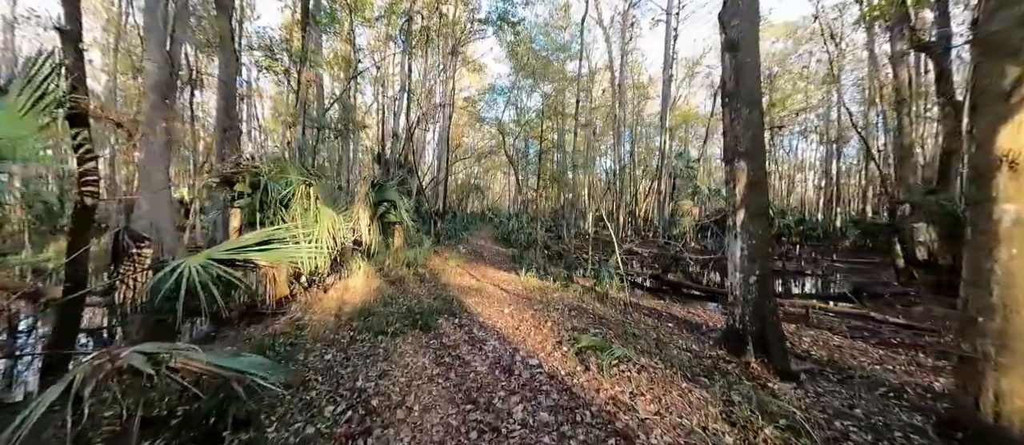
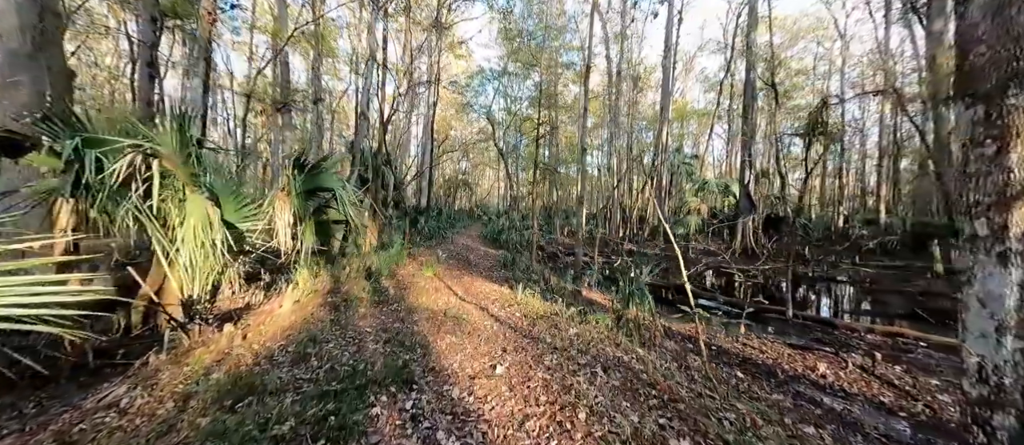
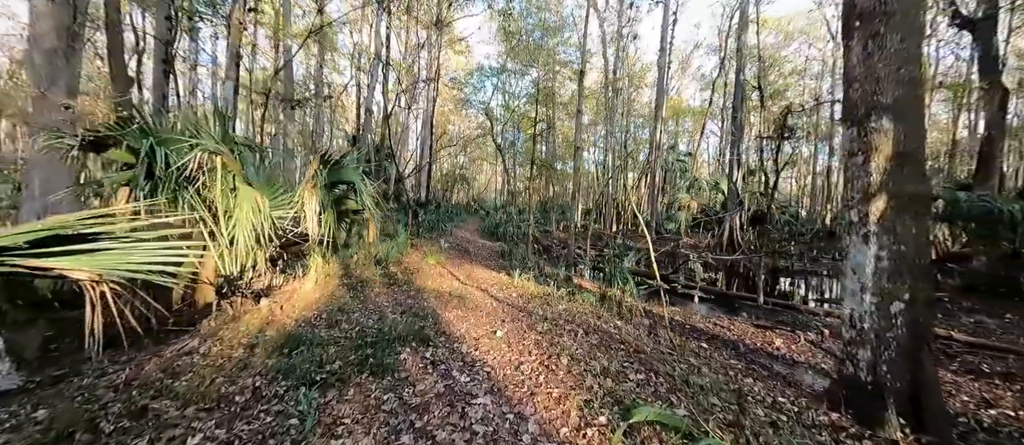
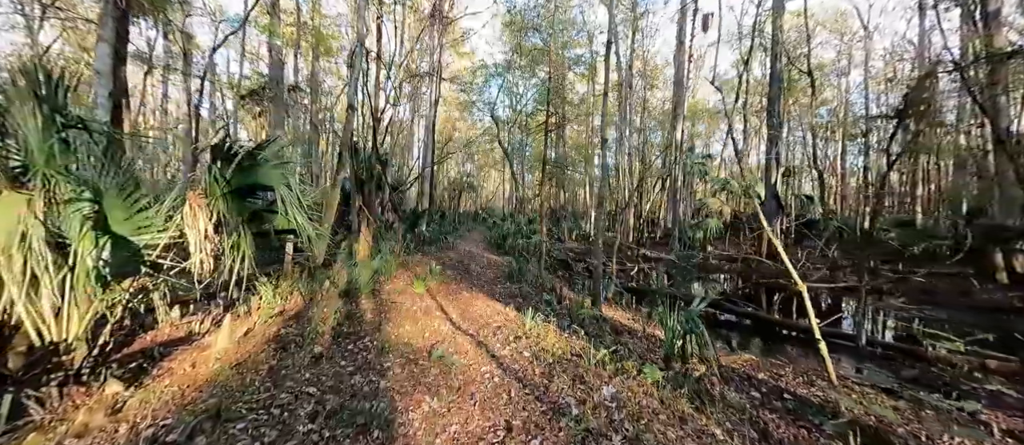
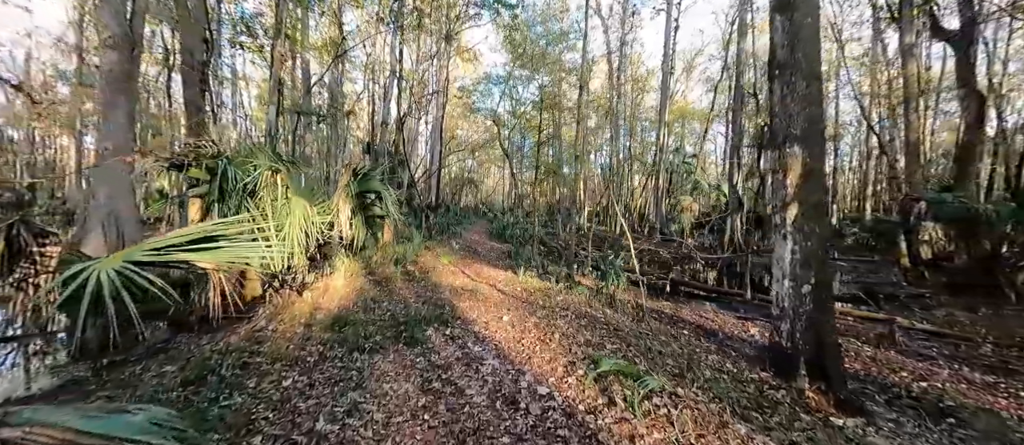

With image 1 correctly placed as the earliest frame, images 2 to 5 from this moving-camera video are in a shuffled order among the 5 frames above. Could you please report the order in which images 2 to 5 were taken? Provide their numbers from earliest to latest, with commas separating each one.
5, 3, 2, 4
